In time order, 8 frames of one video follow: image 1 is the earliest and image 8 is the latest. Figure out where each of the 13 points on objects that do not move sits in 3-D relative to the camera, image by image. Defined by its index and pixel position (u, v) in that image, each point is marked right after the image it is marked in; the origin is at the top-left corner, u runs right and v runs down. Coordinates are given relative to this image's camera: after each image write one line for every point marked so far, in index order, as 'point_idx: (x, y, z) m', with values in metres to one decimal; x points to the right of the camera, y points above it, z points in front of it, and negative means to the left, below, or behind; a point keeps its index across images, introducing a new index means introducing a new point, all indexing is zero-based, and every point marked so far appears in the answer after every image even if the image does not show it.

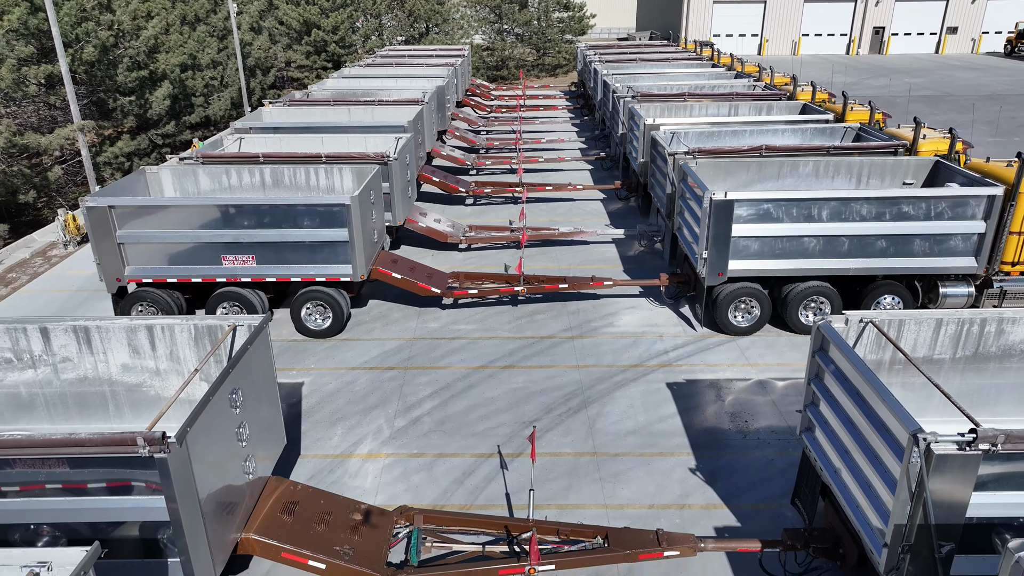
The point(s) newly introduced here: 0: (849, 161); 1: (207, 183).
0: (+5.1, +1.9, +11.3) m
1: (-4.8, +1.7, +11.7) m
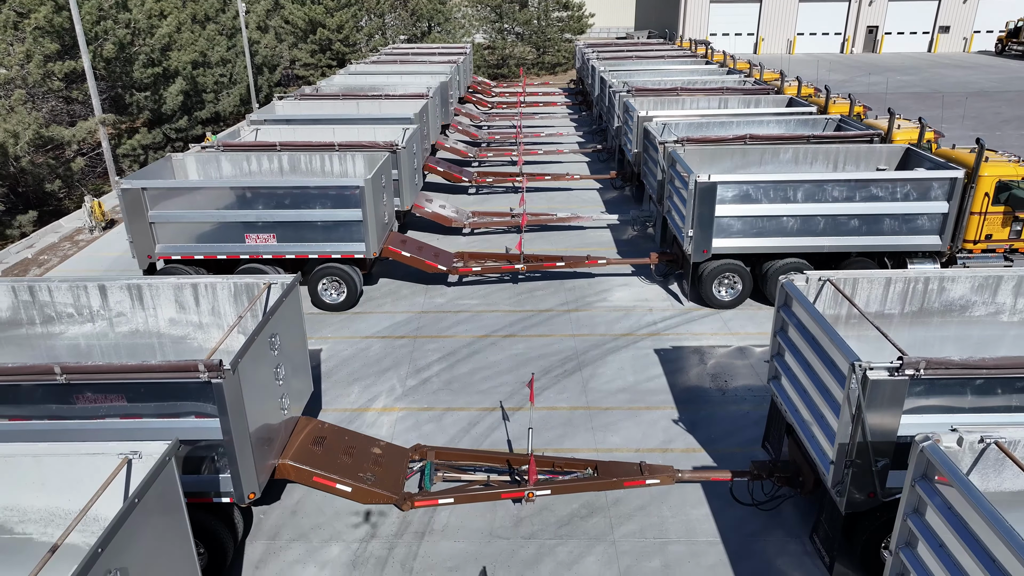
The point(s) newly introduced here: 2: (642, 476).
0: (+5.1, +2.3, +12.1) m
1: (-4.8, +2.0, +12.6) m
2: (+1.2, -1.7, +6.8) m
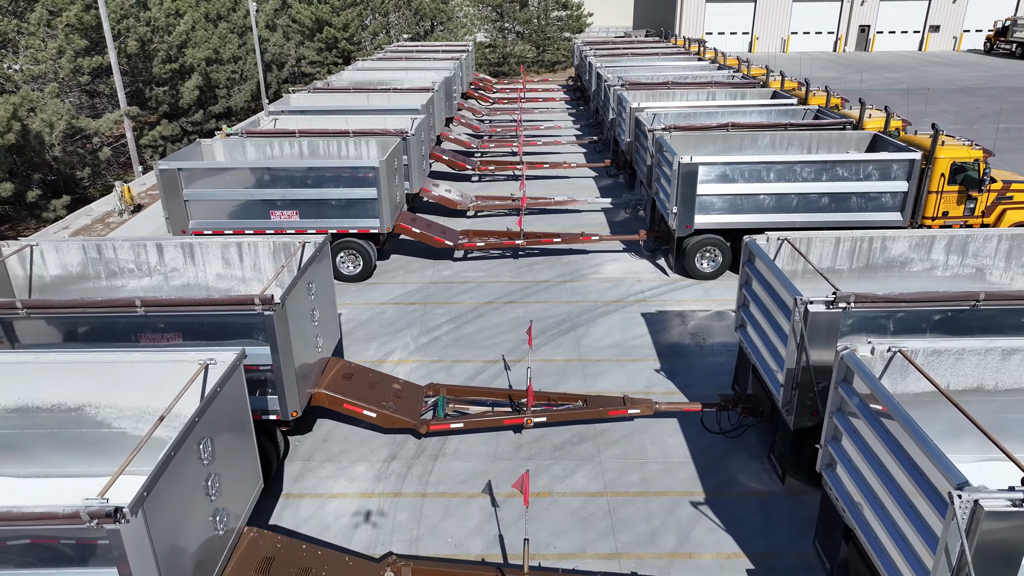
0: (+5.1, +2.7, +13.2) m
1: (-4.7, +2.5, +13.7) m
2: (+1.2, -1.3, +7.9) m
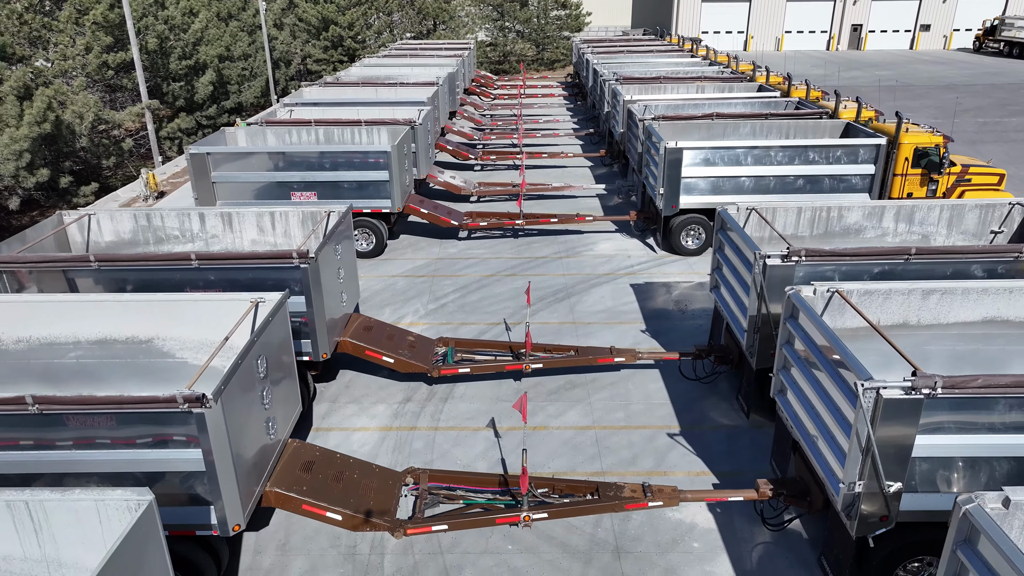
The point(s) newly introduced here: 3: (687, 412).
0: (+5.1, +3.2, +14.3) m
1: (-4.7, +2.9, +14.8) m
2: (+1.2, -0.8, +9.0) m
3: (+2.0, -1.4, +8.6) m
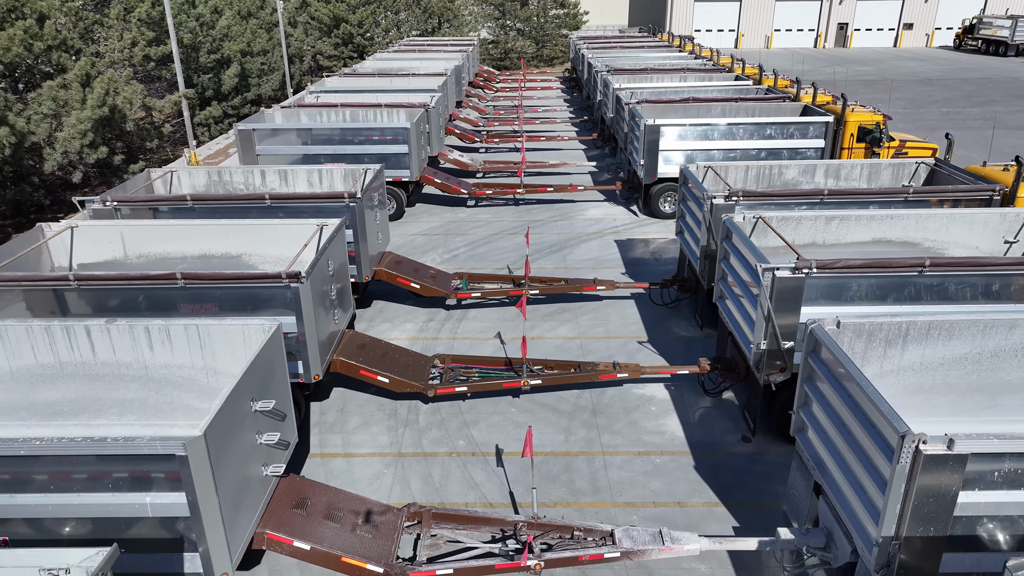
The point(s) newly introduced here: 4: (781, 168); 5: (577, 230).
0: (+5.2, +4.0, +16.5) m
1: (-4.7, +3.8, +16.9) m
2: (+1.2, 0.0, +11.1) m
3: (+2.0, -0.6, +10.7) m
4: (+4.0, +1.8, +11.2) m
5: (+1.3, +1.2, +14.9) m
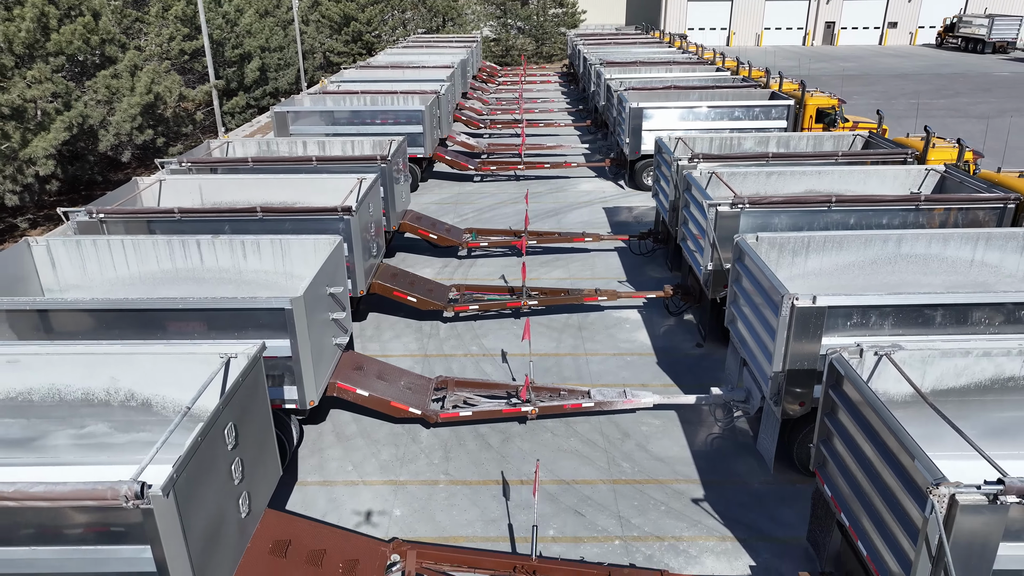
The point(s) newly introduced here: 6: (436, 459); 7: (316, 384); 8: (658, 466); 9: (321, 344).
0: (+5.2, +4.9, +18.6) m
1: (-4.7, +4.7, +19.1) m
2: (+1.3, +0.9, +13.2) m
3: (+2.1, +0.3, +12.9) m
4: (+4.1, +2.6, +13.3) m
5: (+1.3, +2.0, +17.1) m
6: (-0.8, -1.8, +7.8) m
7: (-1.9, -0.9, +7.1) m
8: (+1.5, -1.8, +7.6) m
9: (-1.9, -0.6, +7.3) m
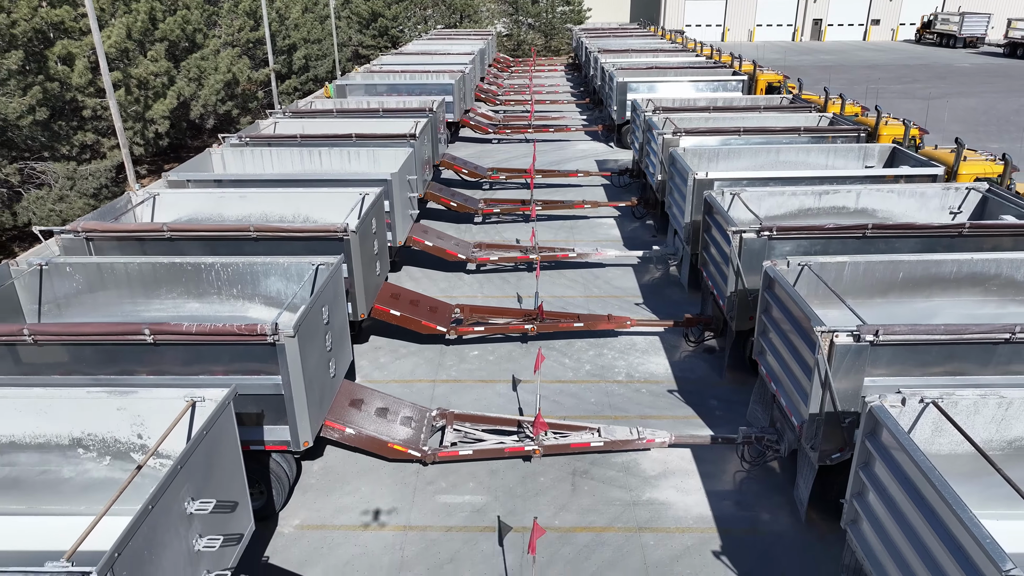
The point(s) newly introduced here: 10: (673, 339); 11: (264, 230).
0: (+5.6, +6.6, +22.9) m
1: (-4.3, +6.5, +23.5) m
2: (+1.5, +2.7, +17.6) m
3: (+2.3, +2.1, +17.2) m
4: (+4.3, +4.4, +17.7) m
5: (+1.7, +3.8, +21.5) m
6: (-0.6, 0.0, +12.2) m
7: (-1.7, +0.9, +11.5) m
8: (+1.7, 0.0, +12.0) m
9: (-1.7, +1.2, +11.8) m
10: (+2.2, -0.7, +10.2) m
11: (-2.8, +0.7, +8.6) m
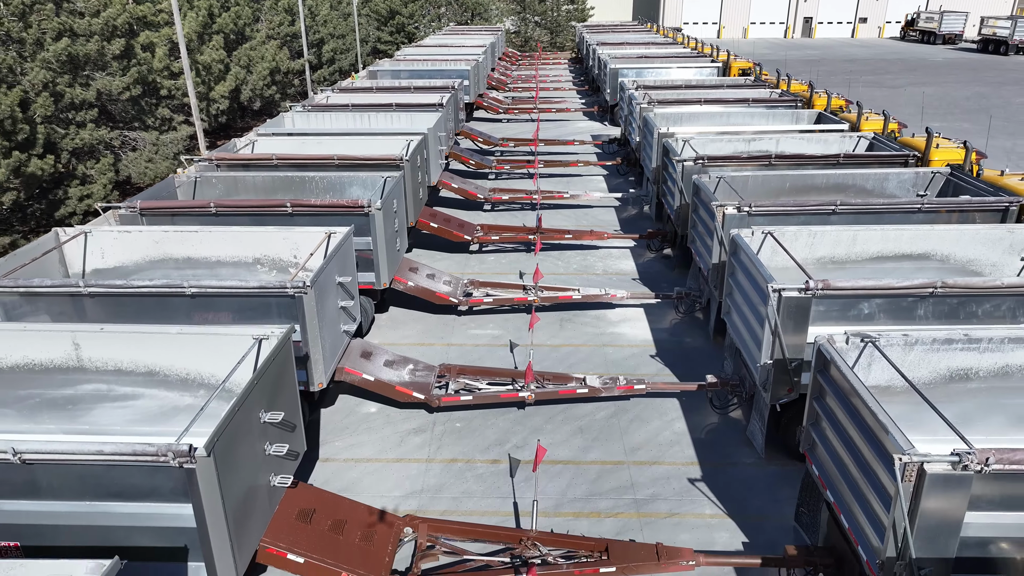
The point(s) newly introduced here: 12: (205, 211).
0: (+5.8, +8.0, +26.3) m
1: (-4.0, +7.9, +27.0) m
2: (+1.7, +4.1, +21.1) m
3: (+2.5, +3.5, +20.7) m
4: (+4.5, +5.8, +21.1) m
5: (+1.9, +5.2, +24.9) m
6: (-0.5, +1.4, +15.7) m
7: (-1.5, +2.3, +15.0) m
8: (+1.8, +1.3, +15.5) m
9: (-1.5, +2.6, +15.2) m
10: (+2.3, +0.7, +13.7) m
11: (-2.7, +2.1, +12.0) m
12: (-4.0, +1.0, +9.7) m
